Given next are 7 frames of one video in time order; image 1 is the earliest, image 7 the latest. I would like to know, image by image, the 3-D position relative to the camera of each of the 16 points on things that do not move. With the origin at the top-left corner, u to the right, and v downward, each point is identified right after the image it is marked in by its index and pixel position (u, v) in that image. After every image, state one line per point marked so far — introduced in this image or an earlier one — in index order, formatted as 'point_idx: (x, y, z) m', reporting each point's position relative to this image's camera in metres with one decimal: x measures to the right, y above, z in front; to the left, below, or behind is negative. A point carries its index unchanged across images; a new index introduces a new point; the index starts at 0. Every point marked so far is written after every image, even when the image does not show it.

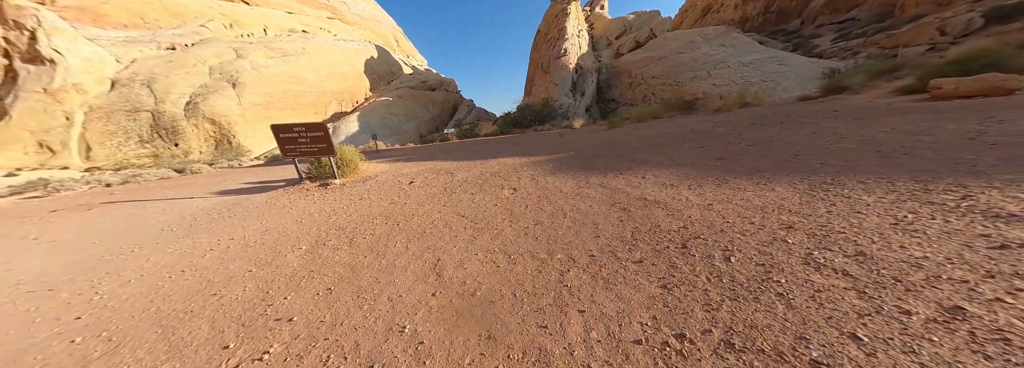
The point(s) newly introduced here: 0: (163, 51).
0: (-31.3, +11.9, +18.9) m
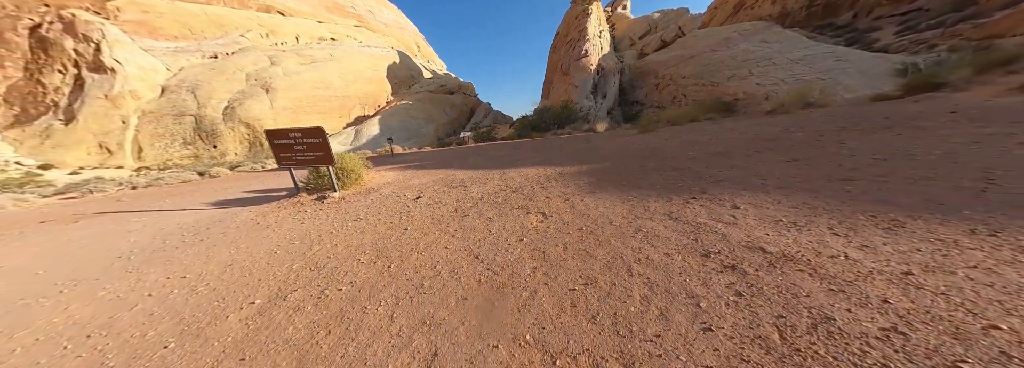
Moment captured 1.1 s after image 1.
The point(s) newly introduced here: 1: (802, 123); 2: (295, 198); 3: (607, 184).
0: (-29.5, +12.0, +20.2) m
1: (+11.9, +2.5, +8.6) m
2: (-5.0, -0.3, +4.8) m
3: (+1.9, 0.0, +4.2) m
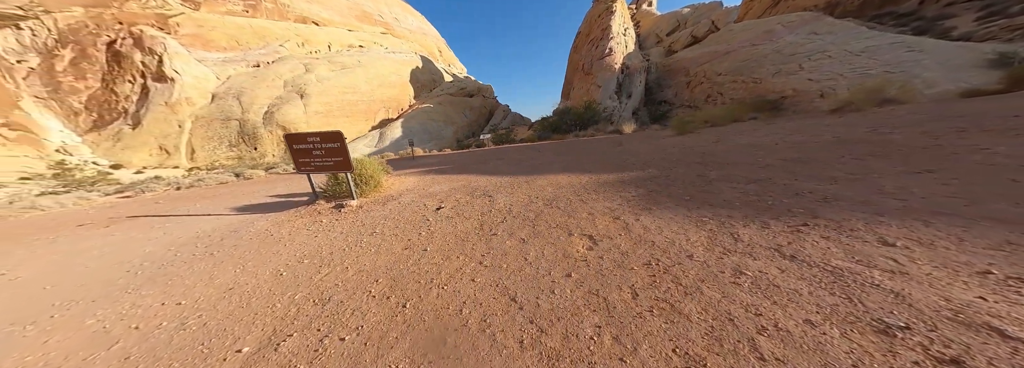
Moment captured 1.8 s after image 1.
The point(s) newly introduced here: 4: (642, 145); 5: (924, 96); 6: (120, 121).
0: (-27.4, +12.1, +21.9) m
1: (+12.8, +2.1, +7.1) m
2: (-4.3, -0.5, +4.6) m
3: (+2.5, -0.2, +3.4) m
4: (+5.8, +1.7, +9.4) m
5: (+23.1, +4.9, +11.6) m
6: (-32.1, +5.2, +17.3) m
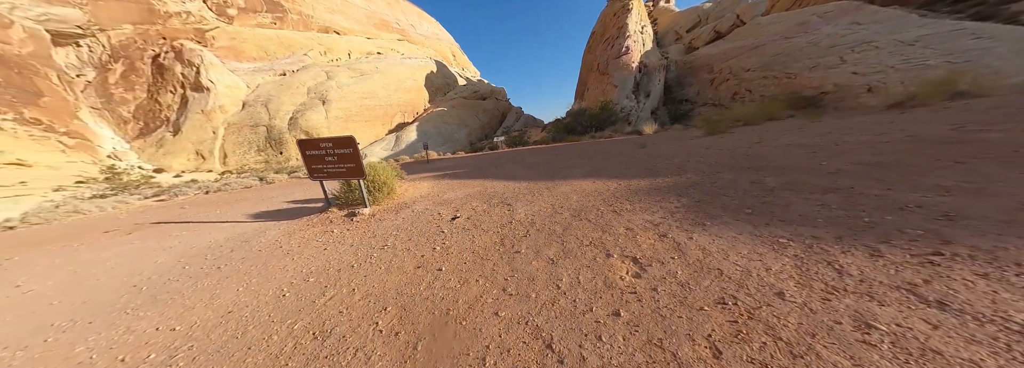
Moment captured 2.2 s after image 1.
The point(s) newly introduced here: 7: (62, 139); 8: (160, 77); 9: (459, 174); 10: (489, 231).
0: (-26.0, +11.8, +23.1) m
1: (+13.3, +1.9, +6.0) m
2: (-3.9, -0.6, +4.4) m
3: (+2.8, -0.4, +2.9) m
4: (+6.5, +1.5, +8.7) m
5: (+23.8, +4.7, +10.0) m
6: (-30.9, +4.9, +18.7) m
7: (-30.9, +3.2, +14.7) m
8: (-32.6, +9.9, +19.5) m
9: (-2.1, +0.4, +8.4) m
10: (-0.4, -0.7, +3.3) m
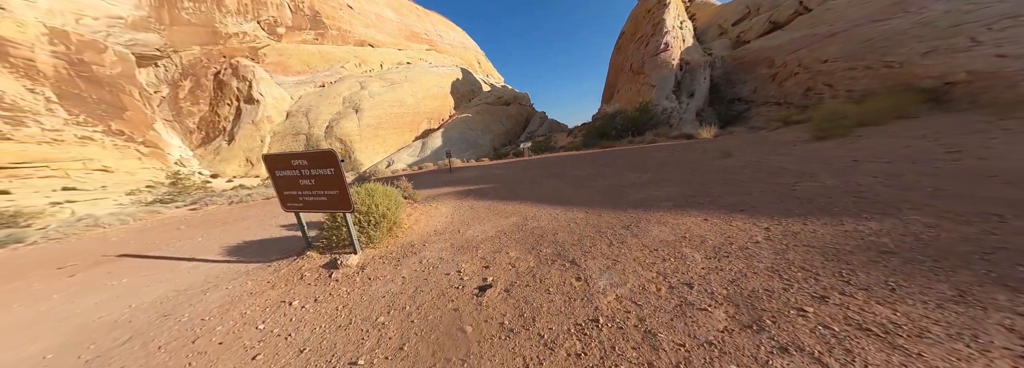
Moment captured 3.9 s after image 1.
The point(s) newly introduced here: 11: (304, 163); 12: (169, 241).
0: (-22.9, +11.1, +24.2) m
1: (+14.3, +1.2, +3.0) m
2: (-3.1, -1.1, +3.1) m
3: (+3.5, -0.9, +0.9) m
4: (+7.7, +0.8, +6.3) m
5: (+25.2, +3.7, +5.9) m
6: (-28.4, +4.4, +20.1) m
7: (-28.8, +2.8, +16.1) m
8: (-29.9, +9.4, +21.3) m
9: (-0.9, -0.2, +6.9) m
10: (+0.3, -1.2, +1.6) m
11: (-2.8, +0.3, +2.8) m
12: (-8.0, -1.3, +4.8) m
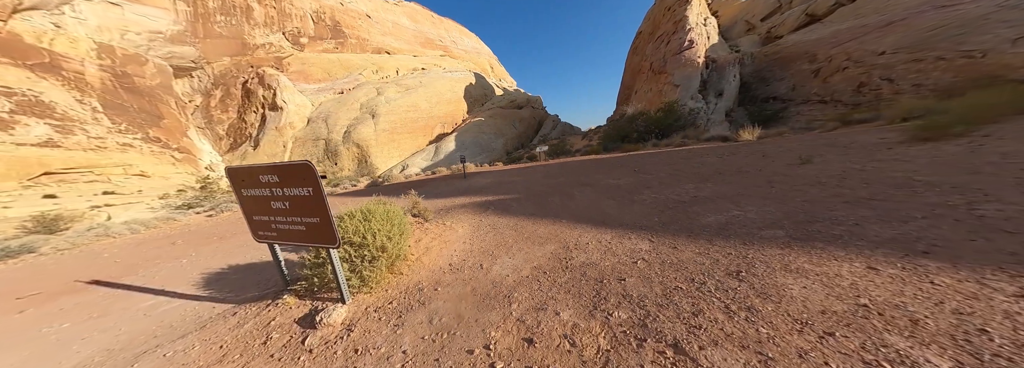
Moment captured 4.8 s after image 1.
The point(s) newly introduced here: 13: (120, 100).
0: (-21.2, +10.6, +24.7) m
1: (+14.7, +0.9, +1.3) m
2: (-2.6, -1.3, +2.3) m
3: (+3.8, -1.1, -0.3) m
4: (+8.4, +0.5, +5.0) m
5: (+25.8, +3.4, +3.7) m
6: (-26.9, +4.0, +20.8) m
7: (-27.5, +2.4, +16.8) m
8: (-28.4, +9.0, +22.1) m
9: (-0.2, -0.5, +6.0) m
10: (+0.7, -1.5, +0.6) m
11: (-2.3, +0.1, +2.1) m
12: (-7.4, -1.5, +4.3) m
13: (-30.5, +6.5, +16.2) m
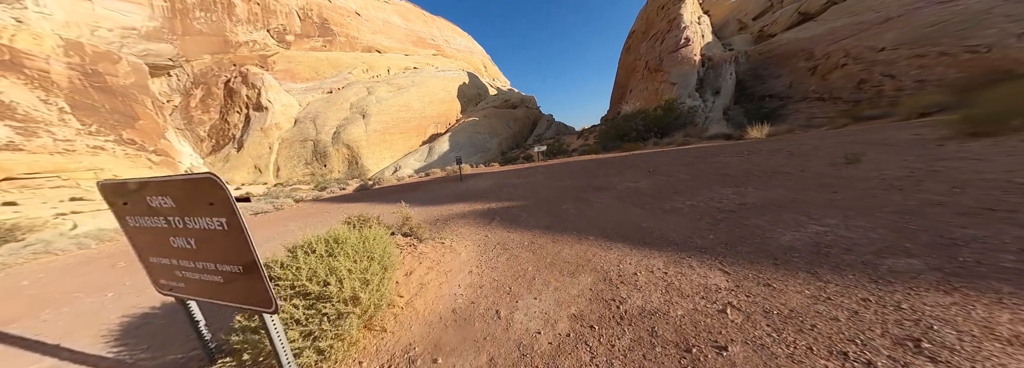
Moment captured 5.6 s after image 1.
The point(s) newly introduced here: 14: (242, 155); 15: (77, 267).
0: (-21.4, +10.2, +23.5) m
1: (+15.0, +0.9, +0.7) m
2: (-2.3, -1.5, +1.5) m
3: (+4.2, -1.2, -1.0) m
4: (+8.6, +0.4, +4.3) m
5: (+26.0, +3.5, +3.3) m
6: (-27.0, +3.6, +19.5) m
7: (-27.5, +2.0, +15.5) m
8: (-28.5, +8.5, +20.8) m
9: (+0.1, -0.6, +5.2) m
10: (+1.1, -1.6, -0.2) m
11: (-2.1, -0.1, +1.2) m
12: (-7.1, -1.8, +3.4) m
13: (-30.5, +6.1, +14.9) m
14: (-24.9, +2.5, +18.6) m
15: (-10.3, -1.9, +5.0) m
